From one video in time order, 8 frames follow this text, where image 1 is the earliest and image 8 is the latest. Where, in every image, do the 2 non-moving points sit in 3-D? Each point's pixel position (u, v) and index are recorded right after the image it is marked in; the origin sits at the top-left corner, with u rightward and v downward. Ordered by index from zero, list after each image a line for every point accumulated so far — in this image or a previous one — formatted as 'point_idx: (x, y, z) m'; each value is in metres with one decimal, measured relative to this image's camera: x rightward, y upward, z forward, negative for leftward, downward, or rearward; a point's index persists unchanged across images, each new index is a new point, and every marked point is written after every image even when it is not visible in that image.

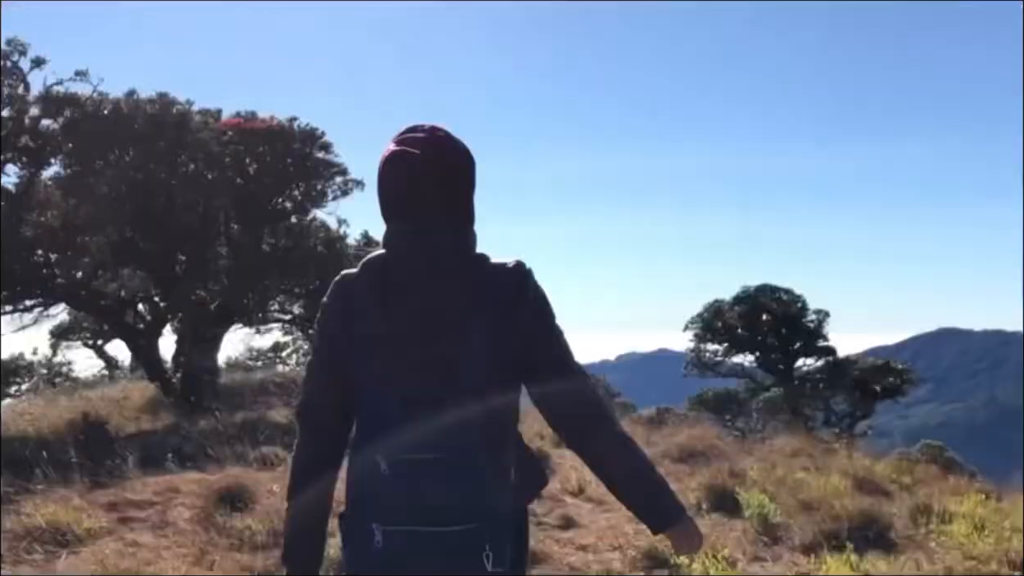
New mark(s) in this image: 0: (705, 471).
0: (+1.8, -1.7, +10.5) m
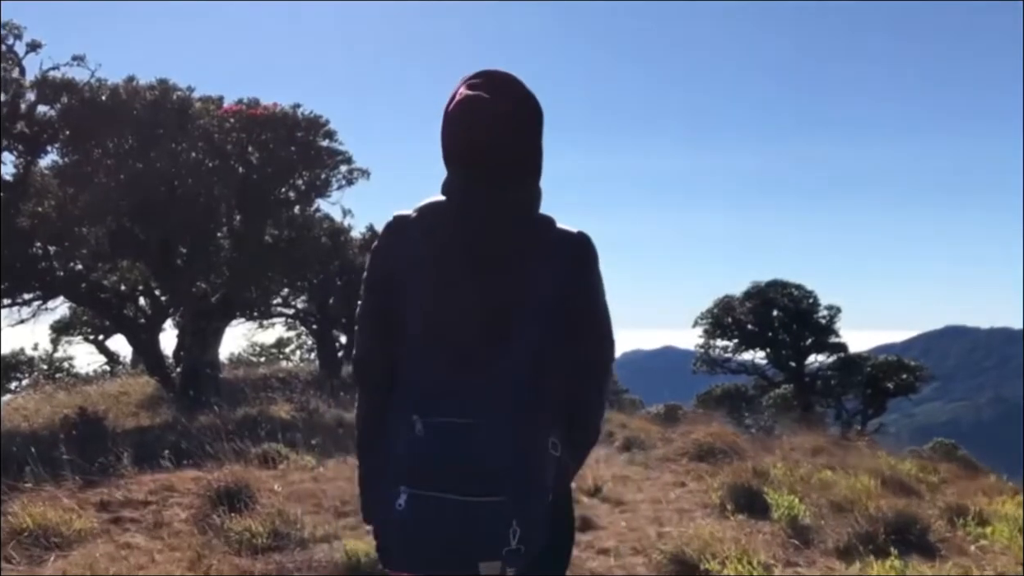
0: (+1.9, -1.6, +10.0) m
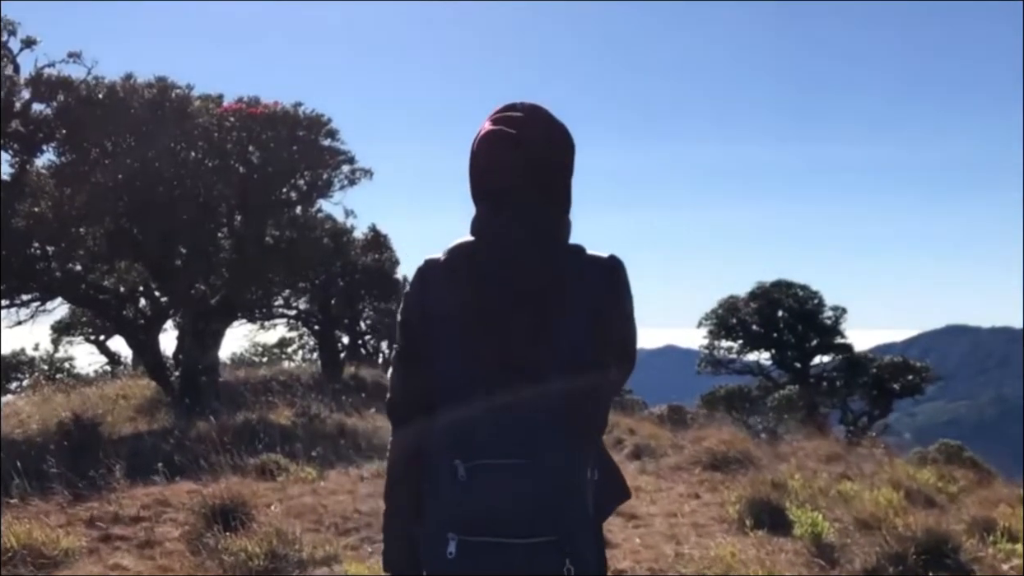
0: (+2.0, -1.7, +9.7) m
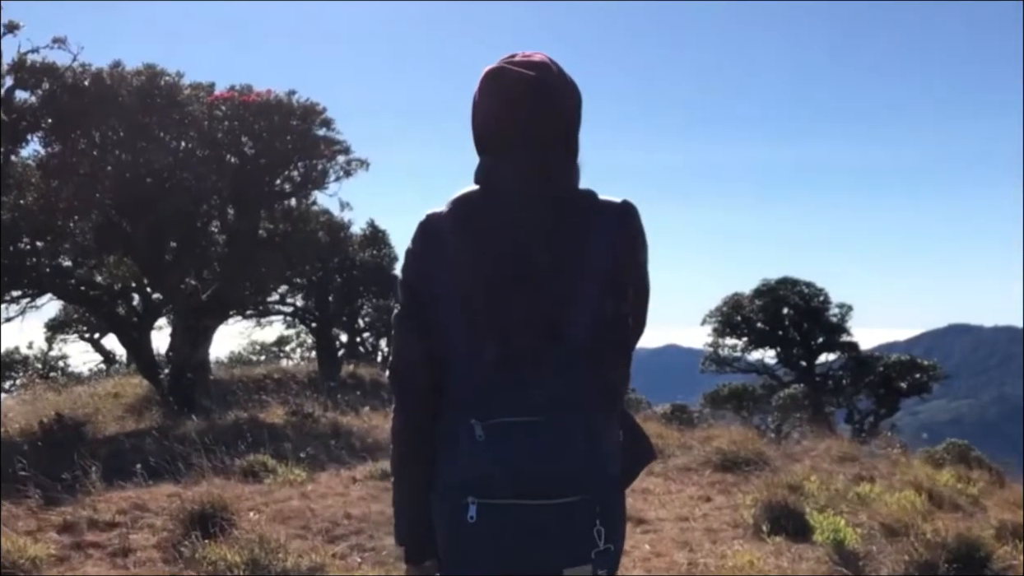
0: (+2.0, -1.6, +9.2) m
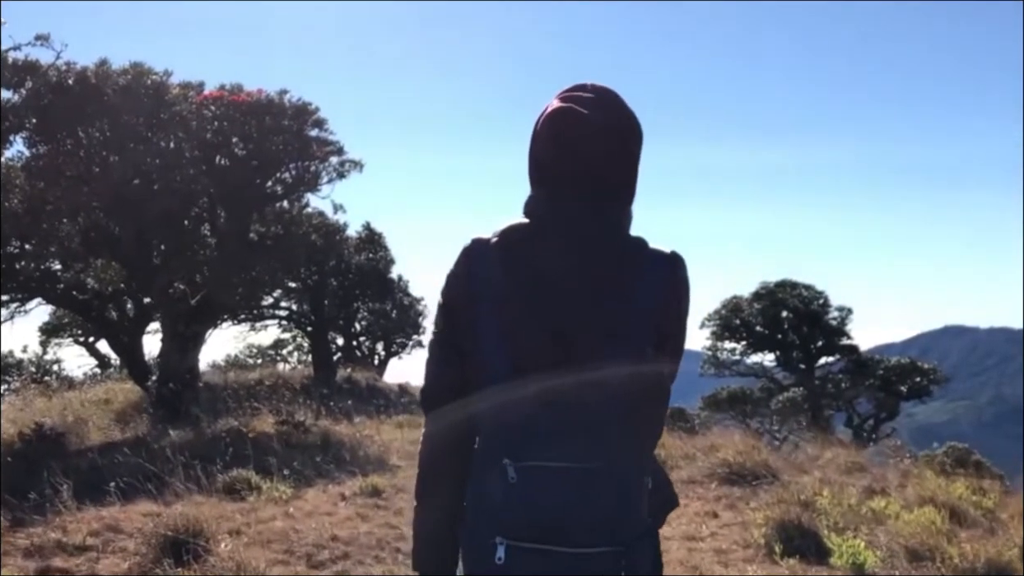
0: (+2.0, -1.7, +8.8) m
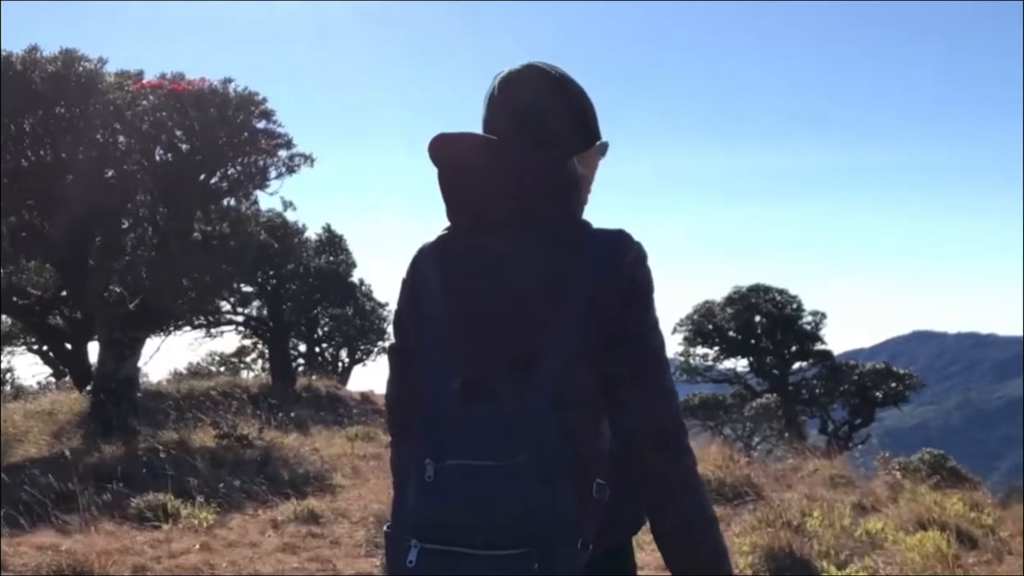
0: (+1.7, -1.6, +7.9) m
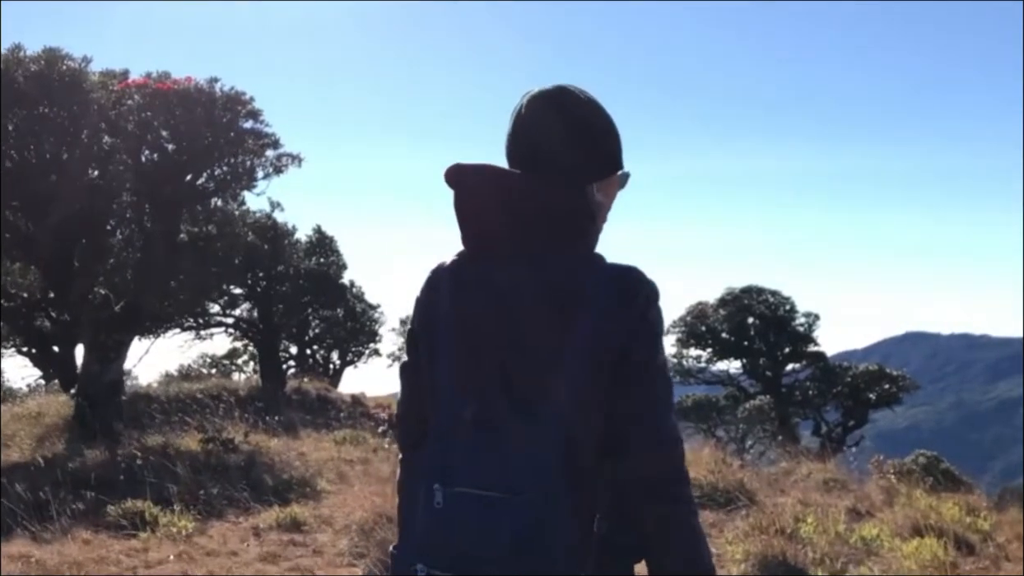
0: (+1.6, -1.6, +7.8) m
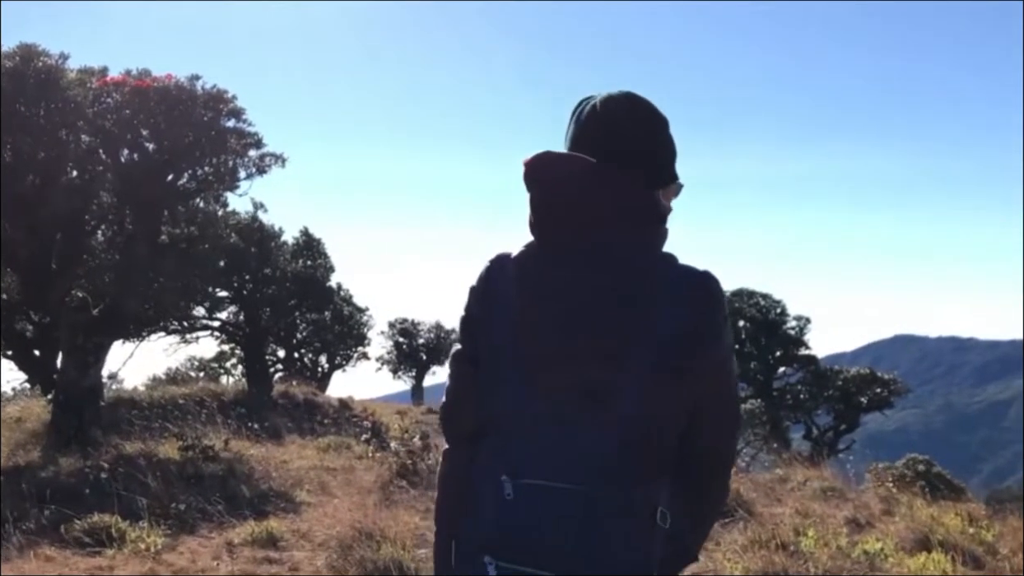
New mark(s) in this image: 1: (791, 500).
0: (+1.5, -1.7, +7.4) m
1: (+2.5, -1.9, +9.9) m
